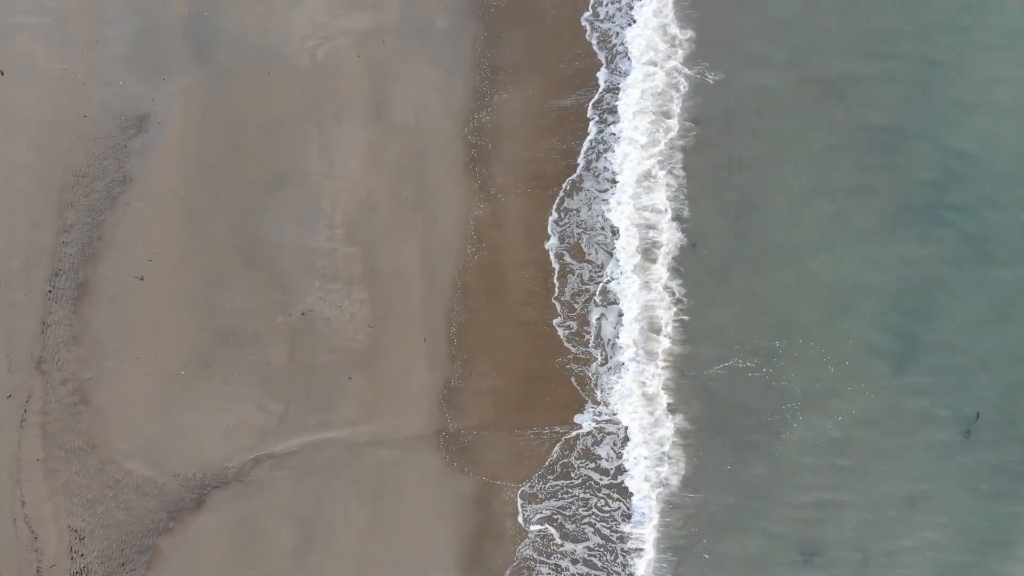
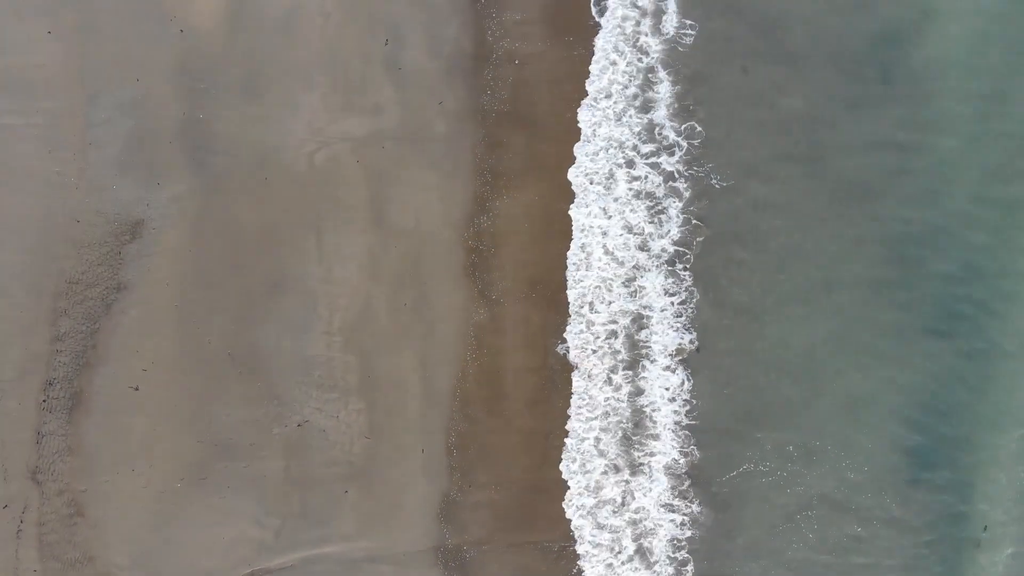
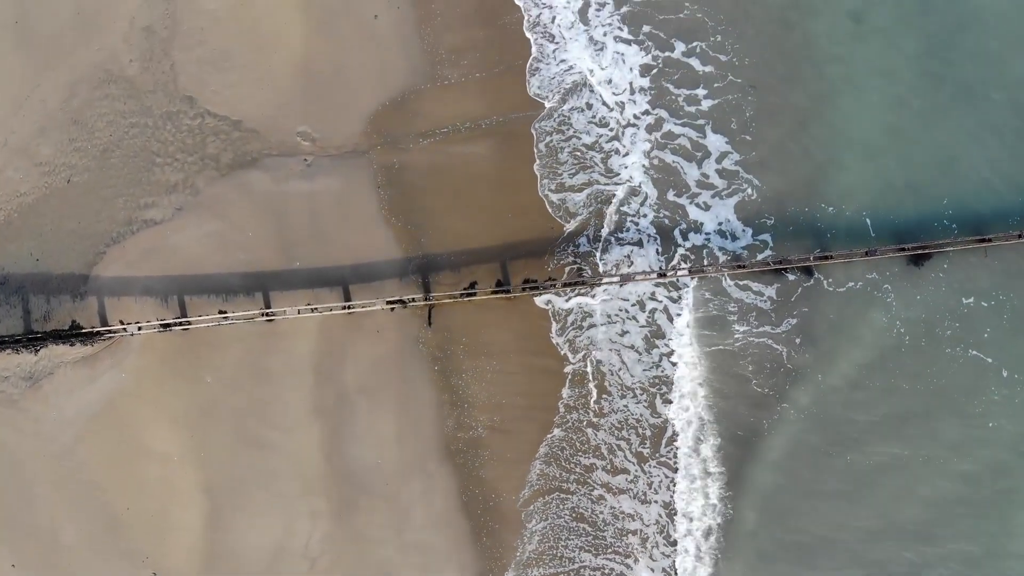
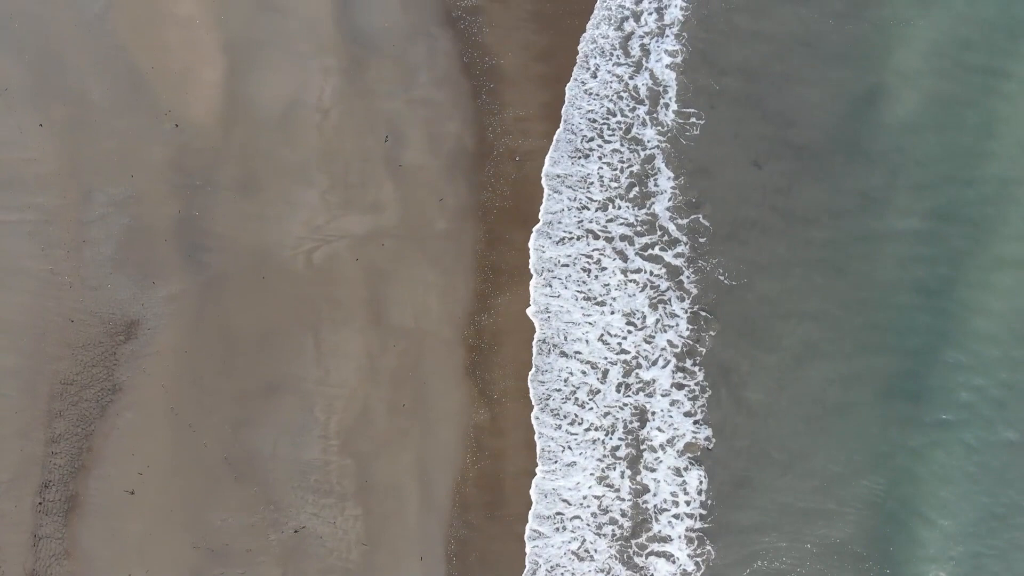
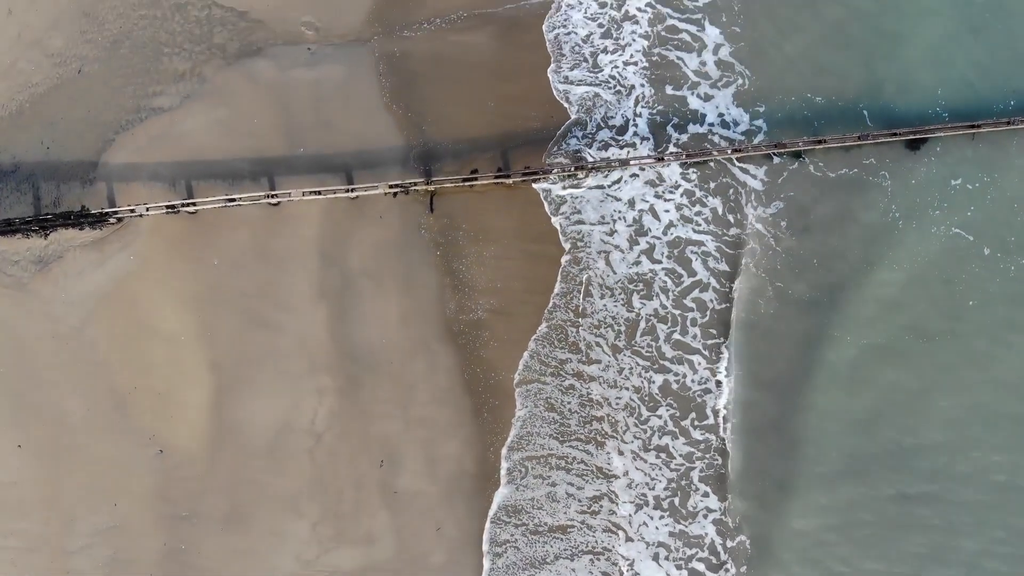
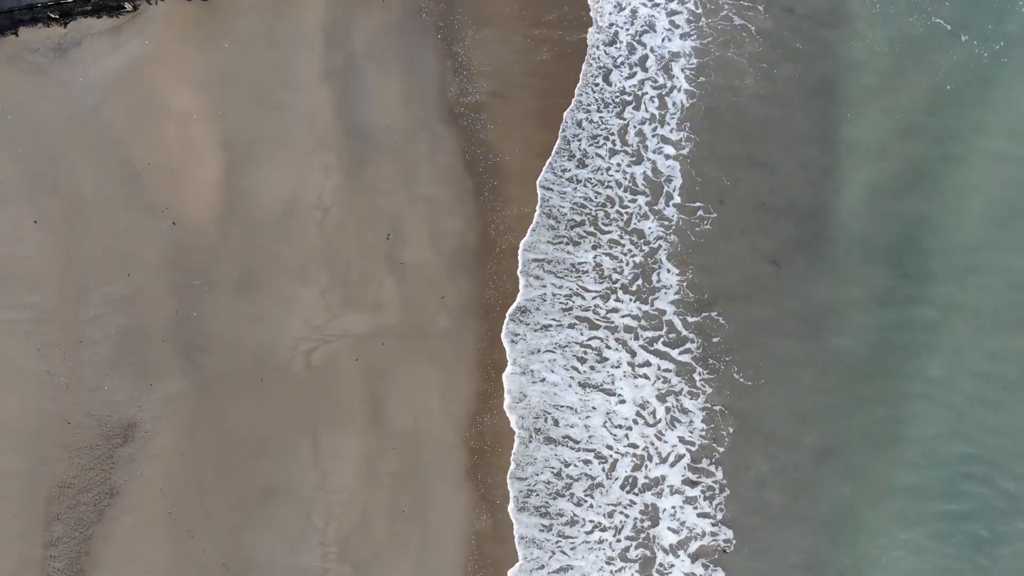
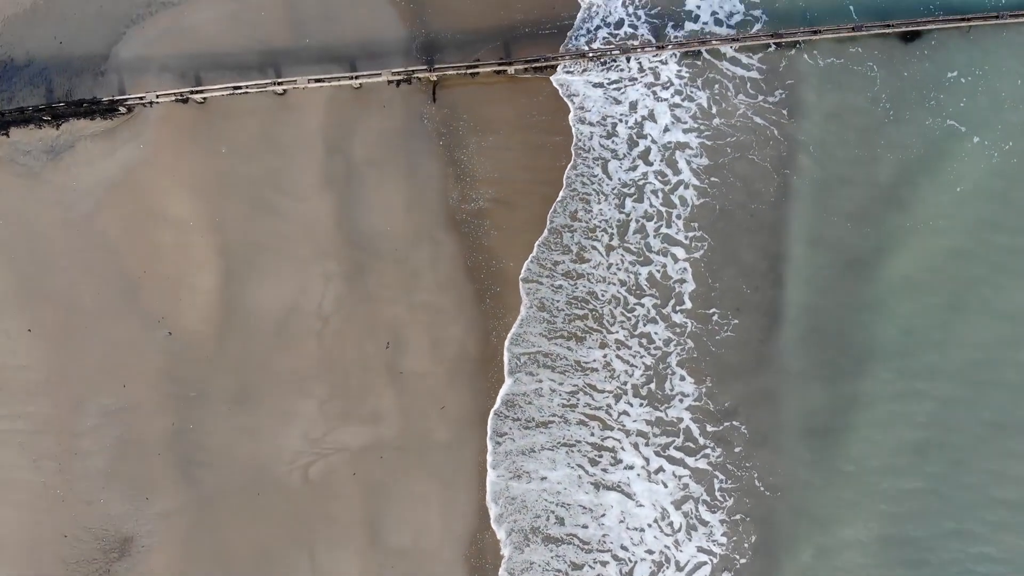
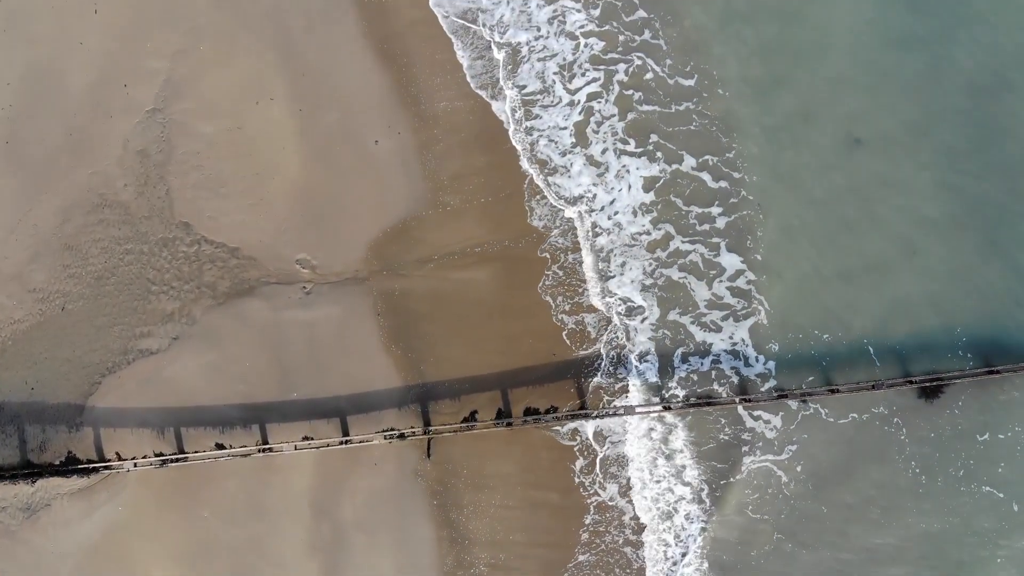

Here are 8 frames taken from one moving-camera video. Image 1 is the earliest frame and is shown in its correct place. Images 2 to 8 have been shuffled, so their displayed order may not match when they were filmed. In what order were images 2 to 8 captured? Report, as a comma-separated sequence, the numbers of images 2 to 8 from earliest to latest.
2, 4, 6, 7, 5, 3, 8
